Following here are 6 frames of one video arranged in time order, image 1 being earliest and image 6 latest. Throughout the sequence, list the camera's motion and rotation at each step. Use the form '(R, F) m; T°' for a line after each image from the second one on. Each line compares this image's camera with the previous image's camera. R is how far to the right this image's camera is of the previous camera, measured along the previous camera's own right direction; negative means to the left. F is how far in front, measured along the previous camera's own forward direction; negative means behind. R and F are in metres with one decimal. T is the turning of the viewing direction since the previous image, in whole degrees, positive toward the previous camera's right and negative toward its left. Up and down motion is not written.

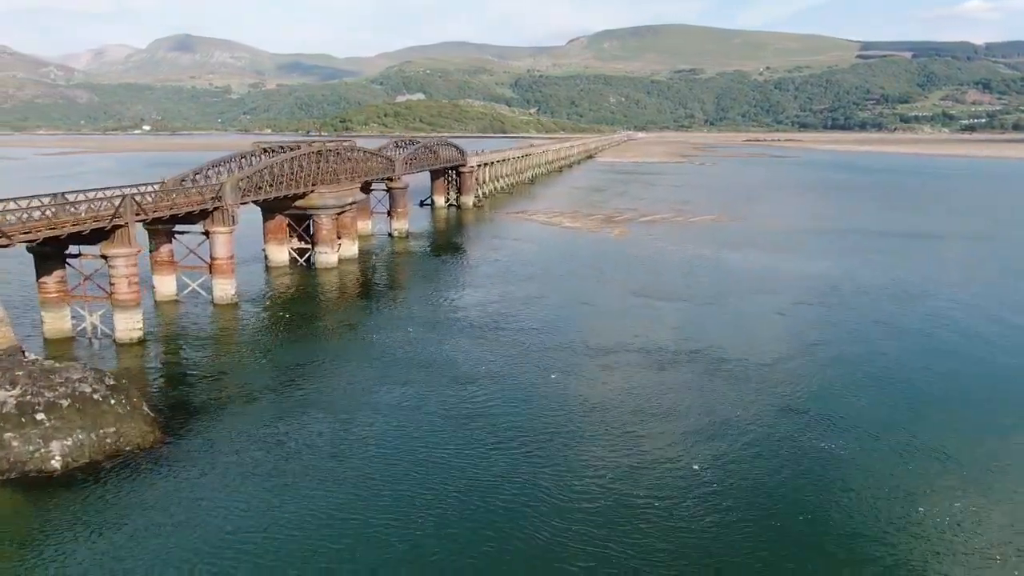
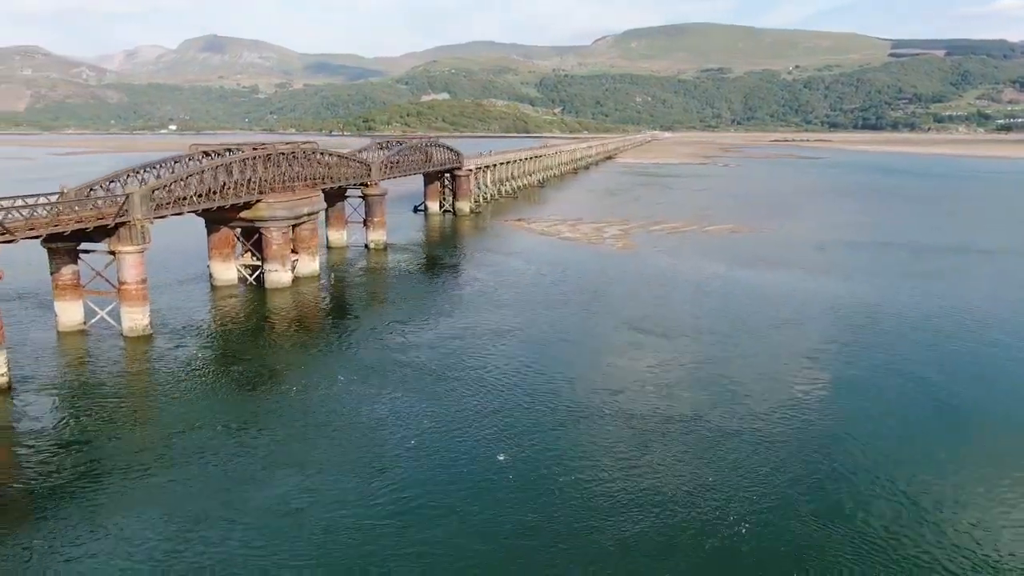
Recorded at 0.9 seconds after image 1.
(+2.6, +6.9) m; -2°
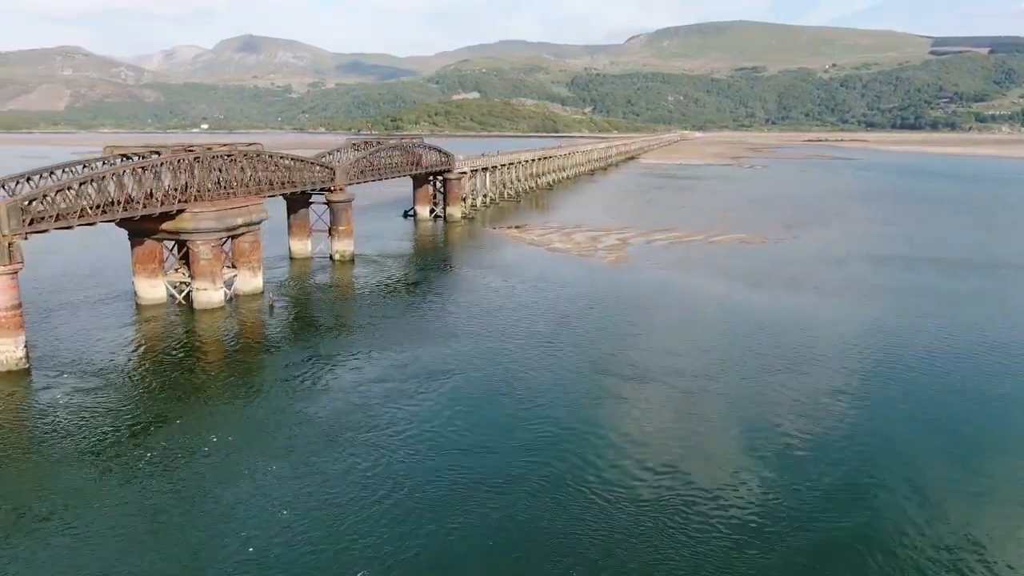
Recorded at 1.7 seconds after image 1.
(+3.3, +5.8) m; -2°
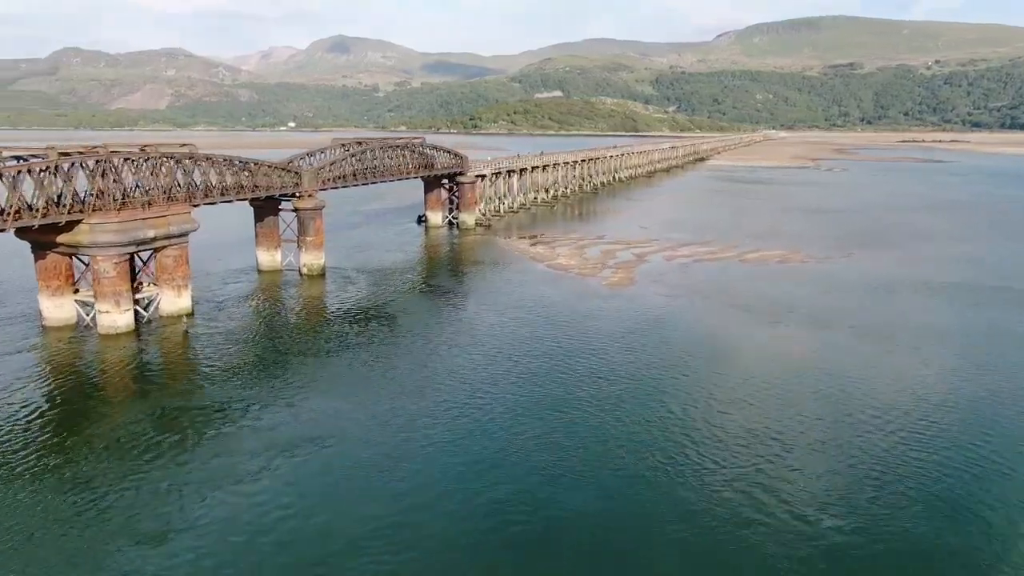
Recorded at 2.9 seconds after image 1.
(+5.3, +7.1) m; -6°
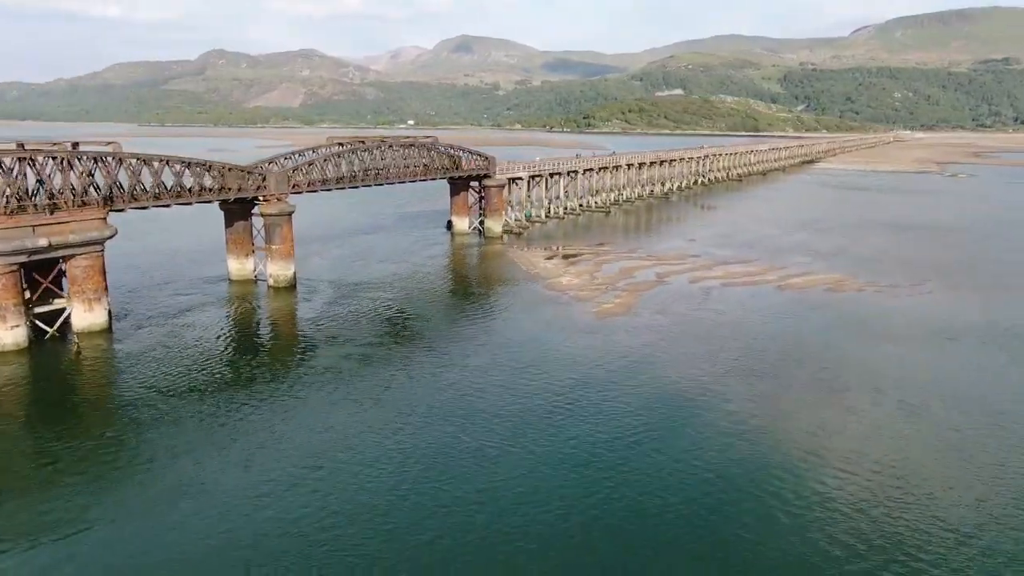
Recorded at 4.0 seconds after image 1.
(+6.5, +6.6) m; -9°
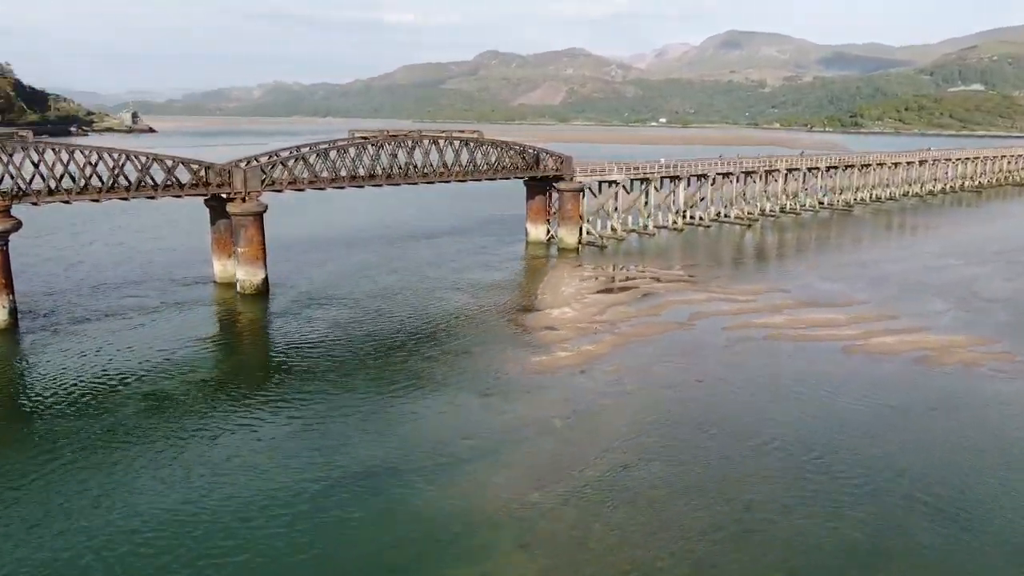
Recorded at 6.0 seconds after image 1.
(+11.2, +9.8) m; -18°
